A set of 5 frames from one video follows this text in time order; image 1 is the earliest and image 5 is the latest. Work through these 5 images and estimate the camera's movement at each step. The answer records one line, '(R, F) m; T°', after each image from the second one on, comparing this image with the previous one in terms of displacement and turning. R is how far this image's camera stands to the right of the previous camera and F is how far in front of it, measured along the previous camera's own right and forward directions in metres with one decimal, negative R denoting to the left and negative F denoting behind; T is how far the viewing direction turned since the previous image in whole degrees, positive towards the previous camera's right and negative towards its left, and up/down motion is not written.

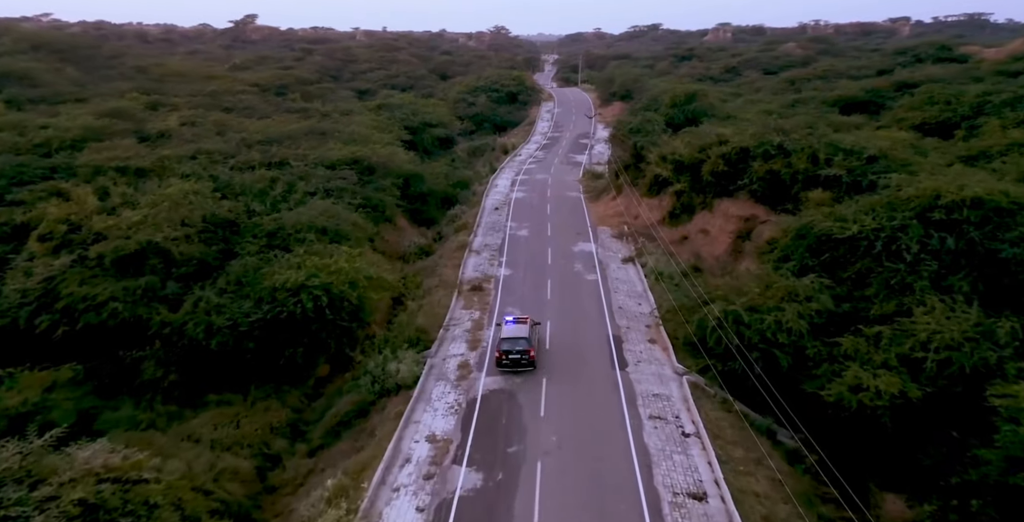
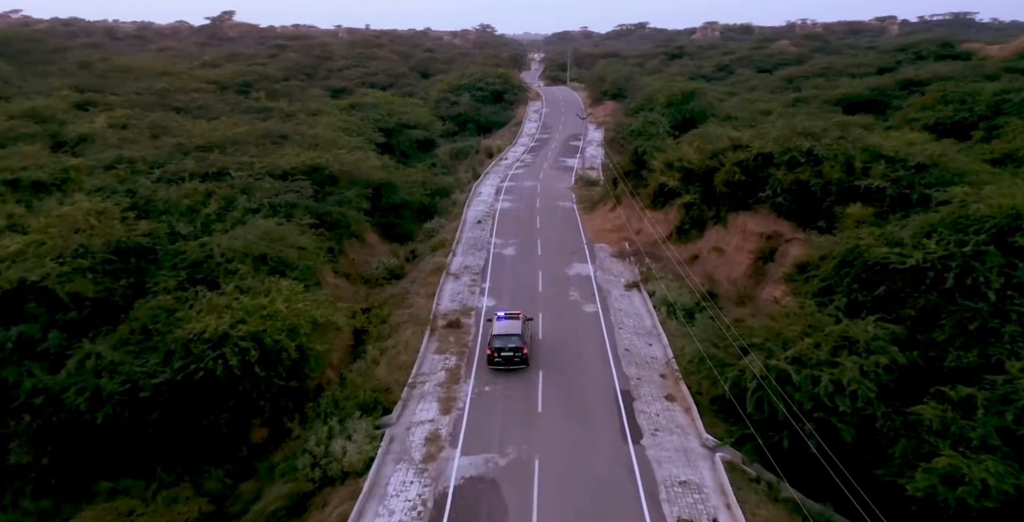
(+0.1, +5.4) m; +1°
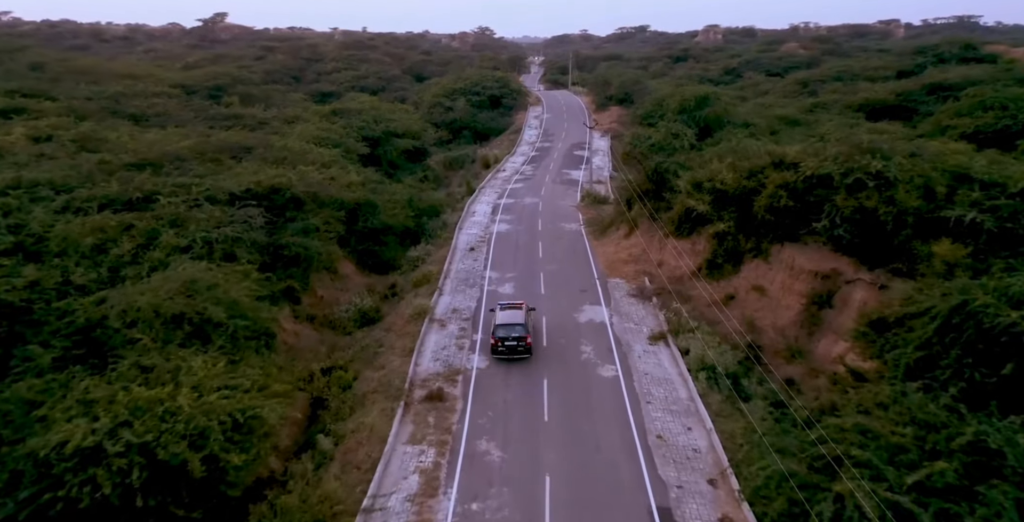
(0.0, +5.9) m; 0°
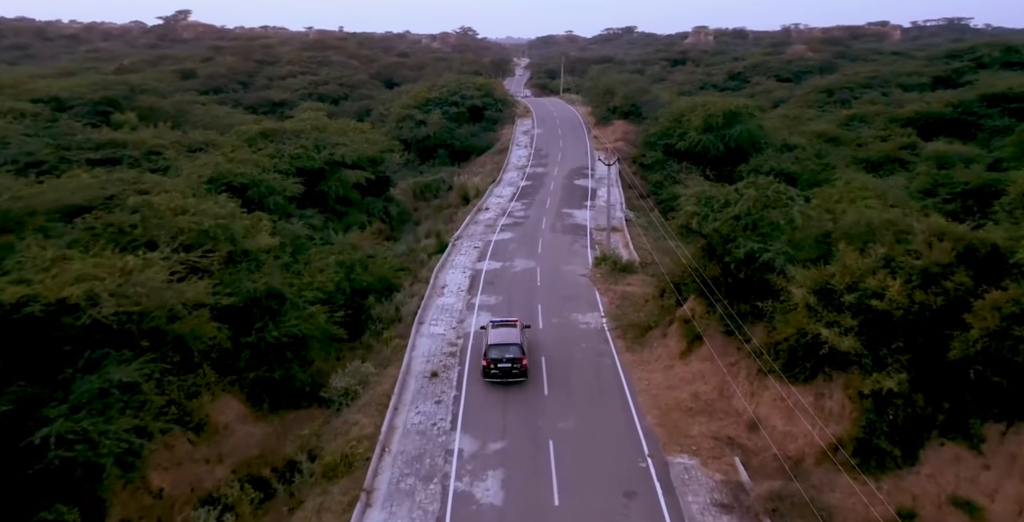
(-0.1, +13.6) m; +1°
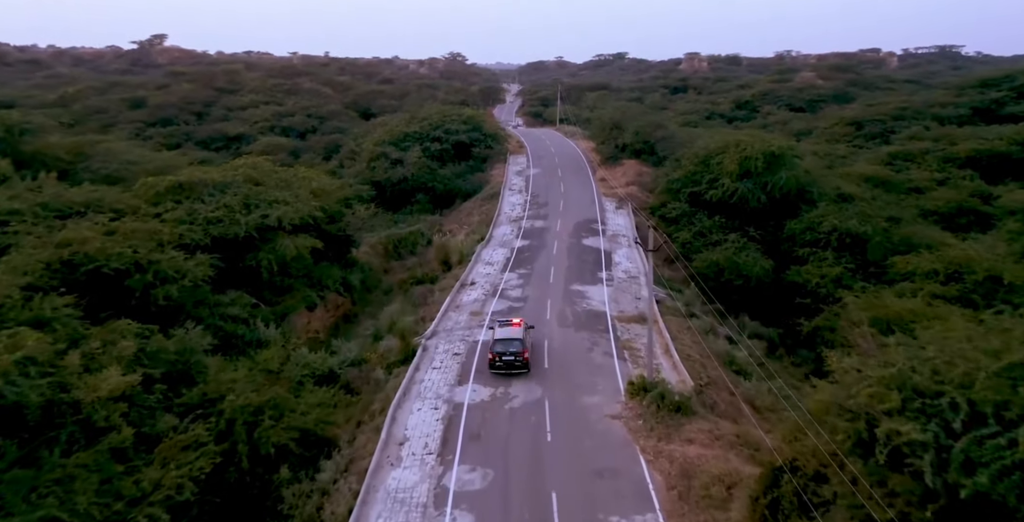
(-0.2, +10.8) m; +1°
